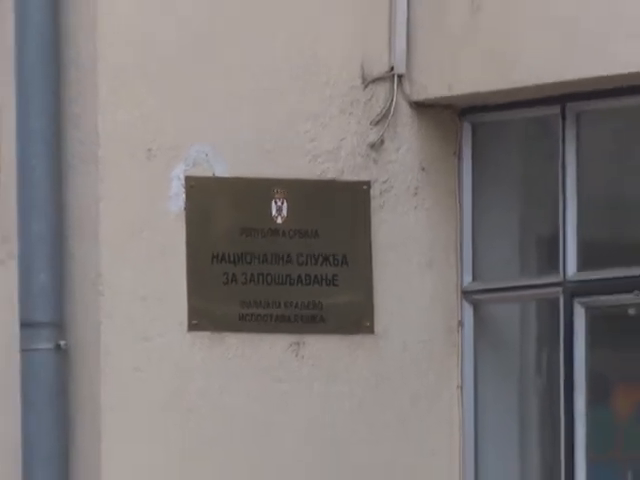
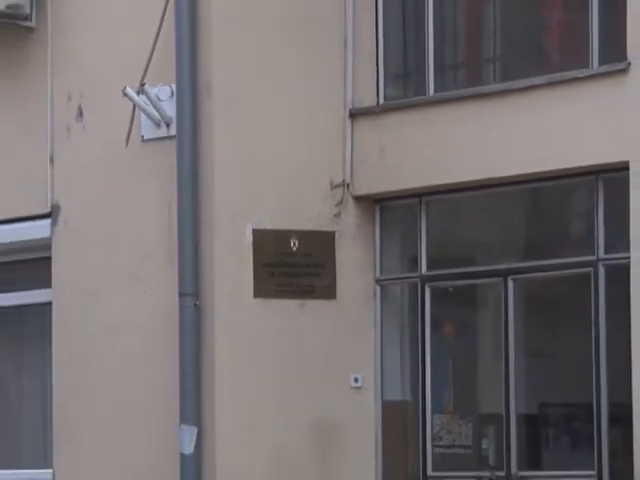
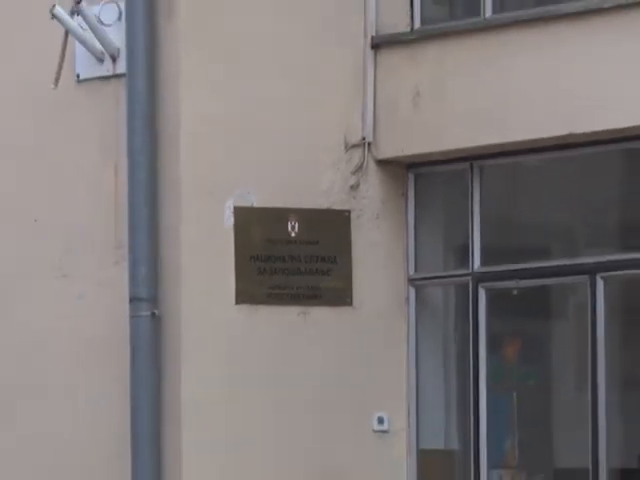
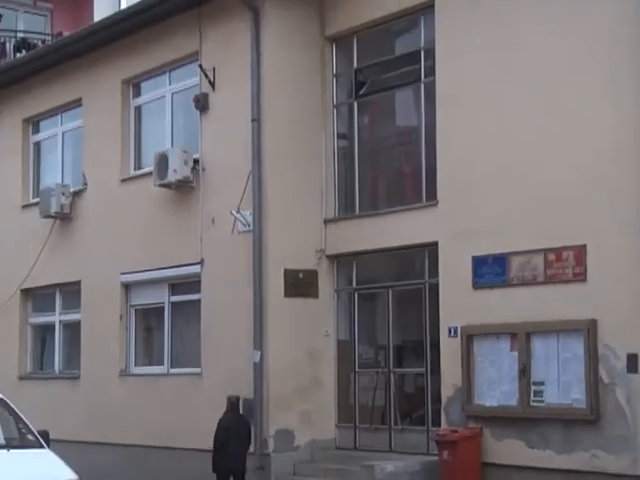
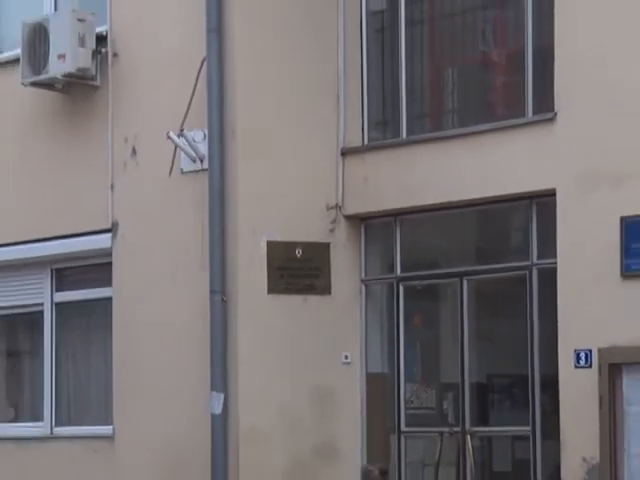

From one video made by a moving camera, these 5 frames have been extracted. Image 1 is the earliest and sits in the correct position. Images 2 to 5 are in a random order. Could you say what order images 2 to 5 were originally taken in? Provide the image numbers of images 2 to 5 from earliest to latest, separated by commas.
3, 2, 5, 4
